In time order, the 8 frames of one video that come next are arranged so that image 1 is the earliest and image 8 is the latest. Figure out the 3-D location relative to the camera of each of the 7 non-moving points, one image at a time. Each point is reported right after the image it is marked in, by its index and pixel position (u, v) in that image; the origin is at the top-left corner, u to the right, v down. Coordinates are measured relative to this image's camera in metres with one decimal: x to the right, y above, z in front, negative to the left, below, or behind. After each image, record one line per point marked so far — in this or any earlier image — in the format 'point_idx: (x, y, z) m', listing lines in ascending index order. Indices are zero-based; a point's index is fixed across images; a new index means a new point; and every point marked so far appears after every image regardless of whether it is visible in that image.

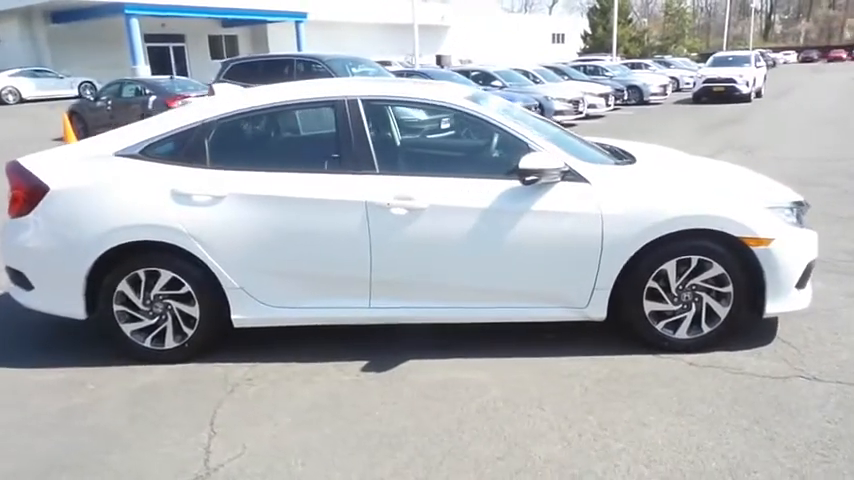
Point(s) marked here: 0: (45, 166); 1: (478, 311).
0: (-2.6, +0.5, +3.8) m
1: (+0.3, -0.5, +3.7) m
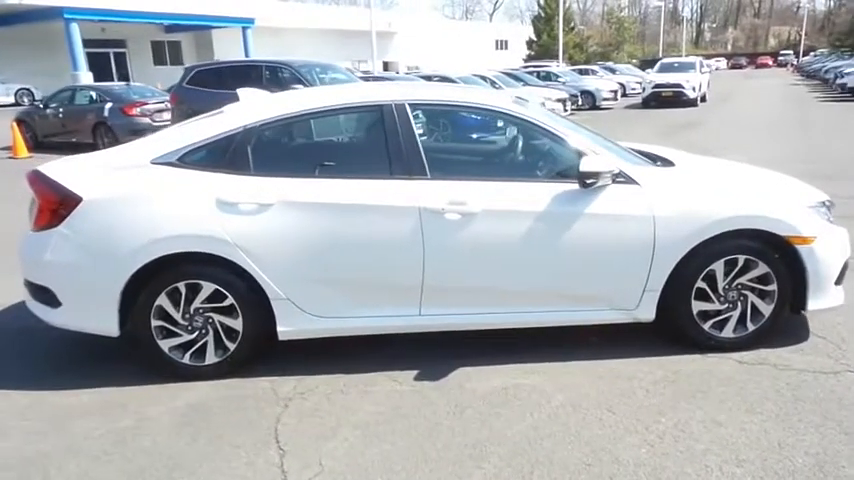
0: (-2.2, +0.4, +3.5) m
1: (+0.7, -0.5, +3.7) m
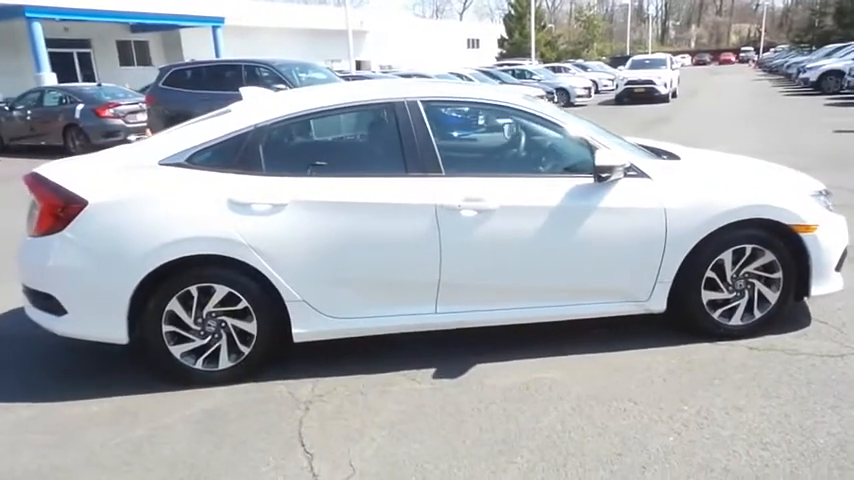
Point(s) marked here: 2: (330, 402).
0: (-2.2, +0.4, +3.4) m
1: (+0.8, -0.5, +3.7) m
2: (-0.6, -1.0, +3.3) m
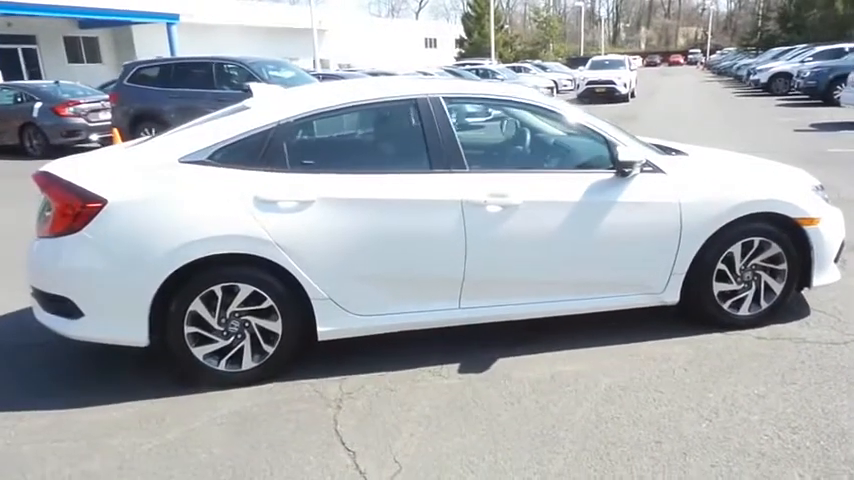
0: (-2.0, +0.4, +3.3) m
1: (+0.9, -0.4, +3.8) m
2: (-0.4, -0.9, +3.3) m
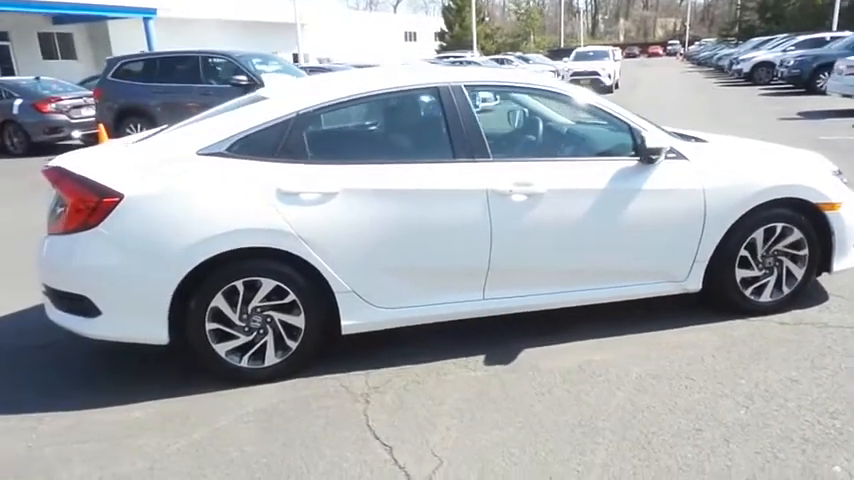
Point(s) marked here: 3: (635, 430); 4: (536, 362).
0: (-1.8, +0.4, +3.2) m
1: (+1.1, -0.3, +3.7) m
2: (-0.2, -0.9, +3.2) m
3: (+1.0, -0.9, +2.8) m
4: (+0.7, -0.8, +3.5) m
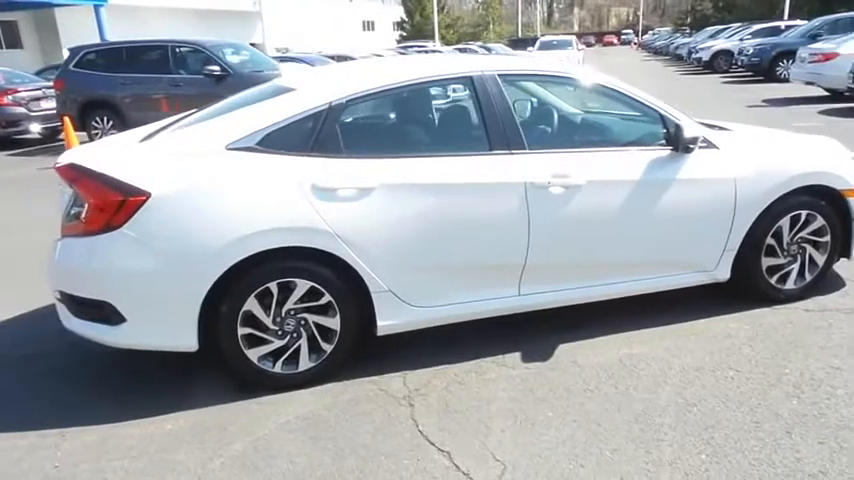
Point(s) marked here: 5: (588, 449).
0: (-1.6, +0.4, +3.0) m
1: (+1.3, -0.3, +3.7) m
2: (0.0, -0.9, +3.1) m
3: (+1.3, -0.9, +2.7) m
4: (+0.9, -0.7, +3.4) m
5: (+0.7, -1.0, +2.6) m
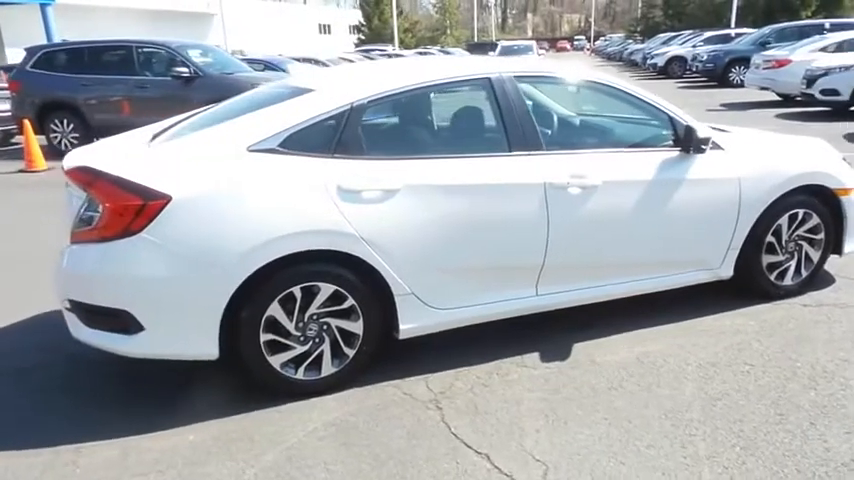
0: (-1.5, +0.4, +2.9) m
1: (+1.4, -0.3, +3.7) m
2: (+0.2, -0.9, +3.1) m
3: (+1.5, -0.9, +2.8) m
4: (+1.0, -0.7, +3.5) m
5: (+0.9, -1.0, +2.6) m
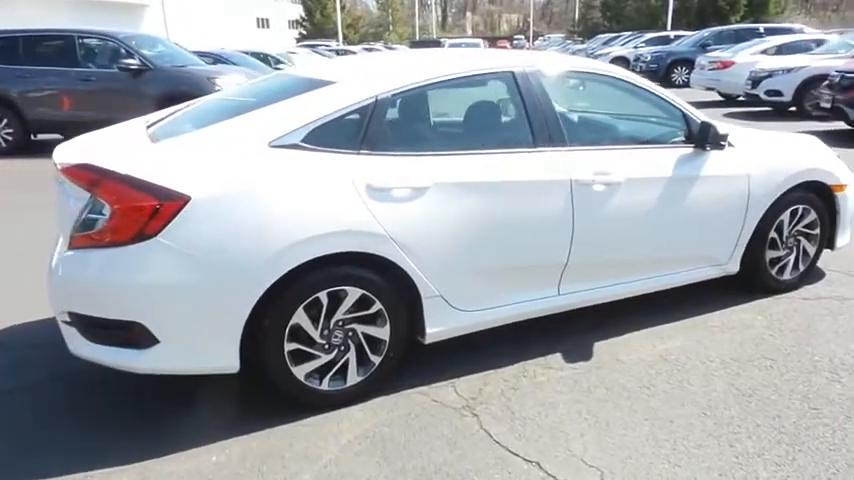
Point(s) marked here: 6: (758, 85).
0: (-1.3, +0.3, +2.6) m
1: (+1.5, -0.3, +3.7) m
2: (+0.3, -0.9, +3.0) m
3: (+1.7, -0.9, +2.8) m
4: (+1.2, -0.7, +3.4) m
5: (+1.1, -1.0, +2.6) m
6: (+8.6, +4.0, +14.4) m
